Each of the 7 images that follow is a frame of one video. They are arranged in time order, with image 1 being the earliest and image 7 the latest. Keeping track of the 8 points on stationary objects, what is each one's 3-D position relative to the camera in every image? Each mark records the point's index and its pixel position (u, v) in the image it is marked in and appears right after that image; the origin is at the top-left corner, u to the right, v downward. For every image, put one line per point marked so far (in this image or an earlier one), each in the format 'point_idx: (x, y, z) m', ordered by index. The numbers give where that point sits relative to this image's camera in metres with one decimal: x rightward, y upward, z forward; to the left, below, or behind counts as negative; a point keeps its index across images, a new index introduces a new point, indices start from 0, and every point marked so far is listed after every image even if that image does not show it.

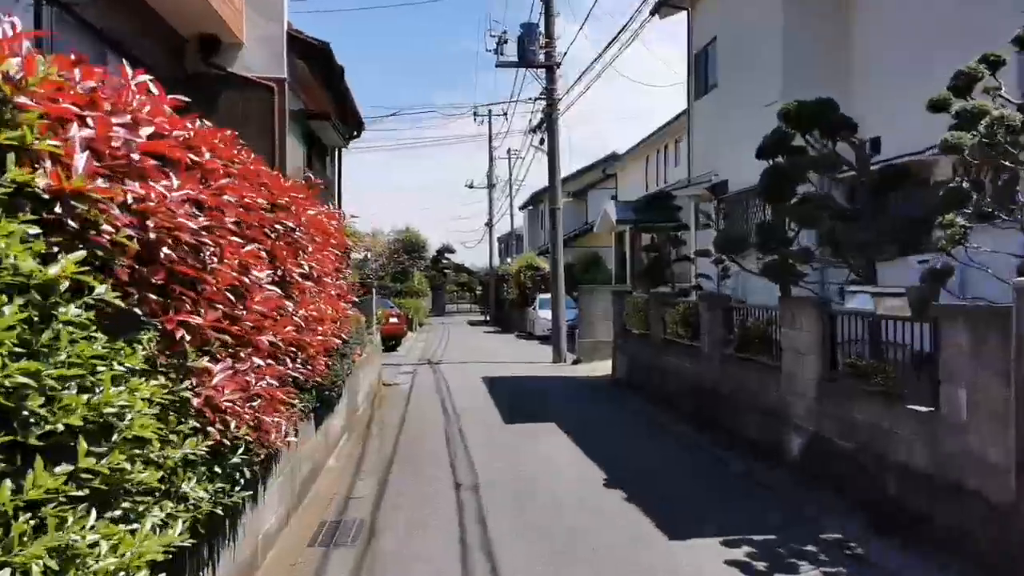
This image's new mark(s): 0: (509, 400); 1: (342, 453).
0: (-0.1, -1.9, +14.4) m
1: (-1.9, -1.8, +9.3) m
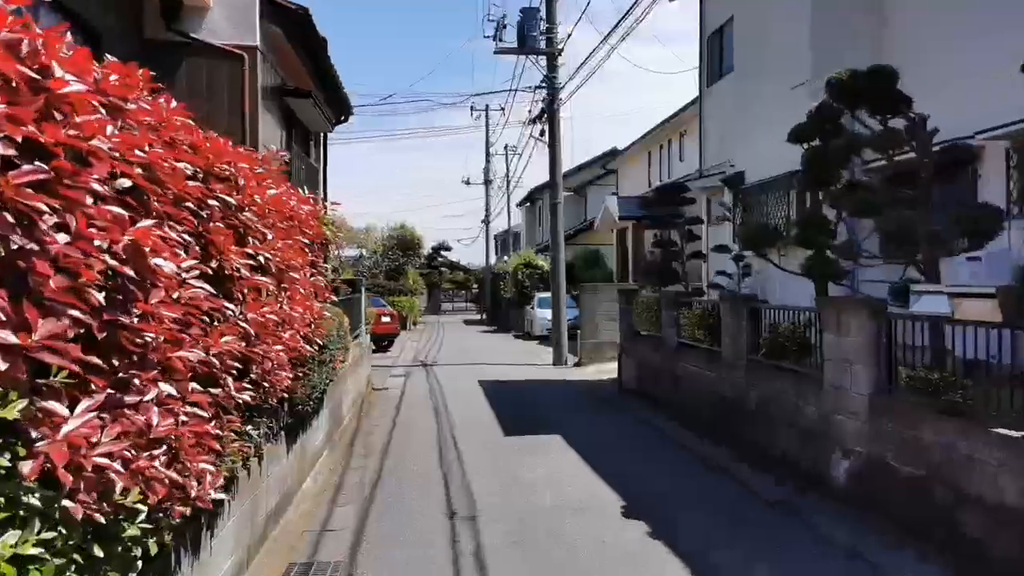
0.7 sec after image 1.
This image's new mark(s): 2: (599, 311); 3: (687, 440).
0: (-0.1, -1.9, +13.3) m
1: (-1.9, -1.8, +8.2) m
2: (+2.0, -0.6, +19.2) m
3: (+2.1, -1.8, +9.9) m
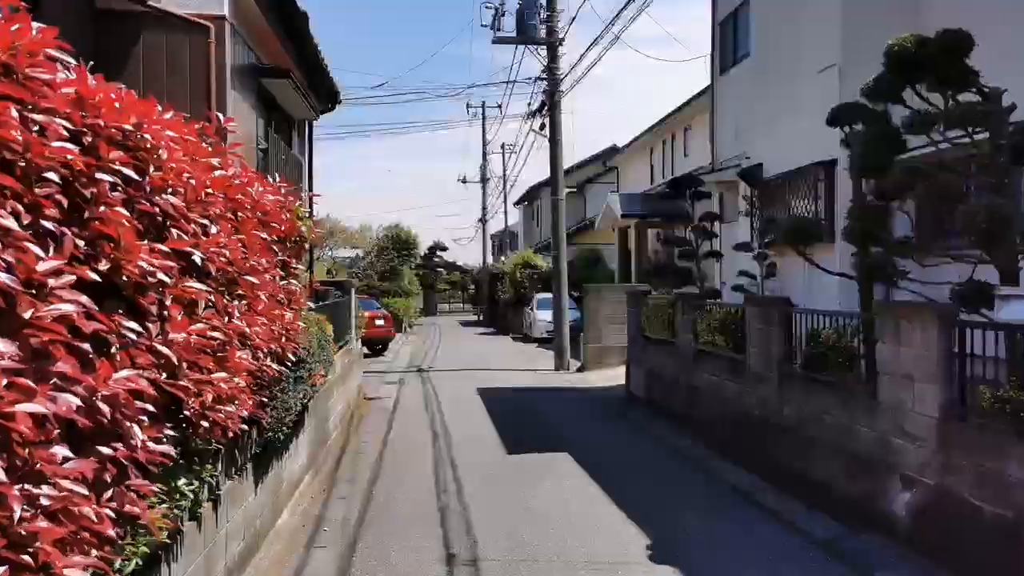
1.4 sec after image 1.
0: (-0.1, -1.9, +12.3) m
1: (-1.8, -1.8, +7.2) m
2: (+2.0, -0.6, +18.2) m
3: (+2.1, -1.8, +8.9) m
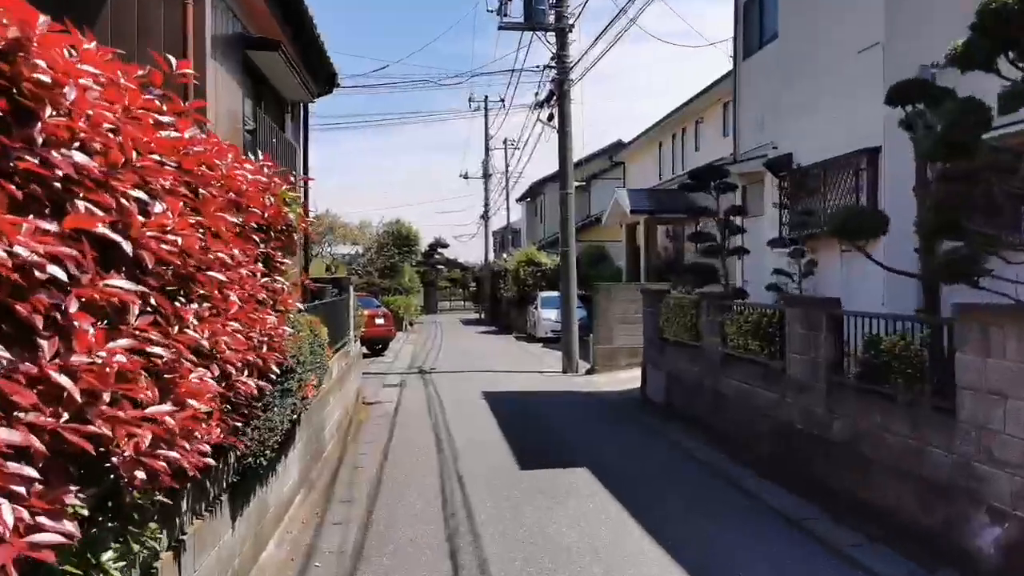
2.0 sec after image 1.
0: (+0.1, -1.9, +11.5) m
1: (-1.7, -1.8, +6.4) m
2: (+2.1, -0.5, +17.4) m
3: (+2.2, -1.8, +8.1) m
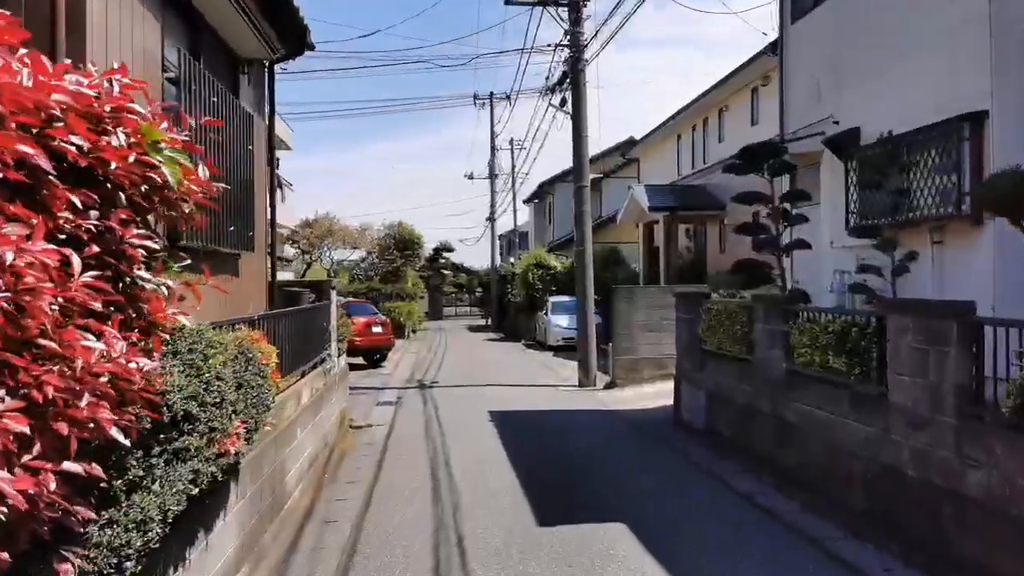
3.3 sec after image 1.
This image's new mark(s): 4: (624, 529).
0: (+0.2, -1.9, +9.6) m
1: (-1.6, -1.8, +4.5) m
2: (+2.3, -0.6, +15.5) m
3: (+2.3, -1.8, +6.2) m
4: (+0.9, -1.9, +6.5) m
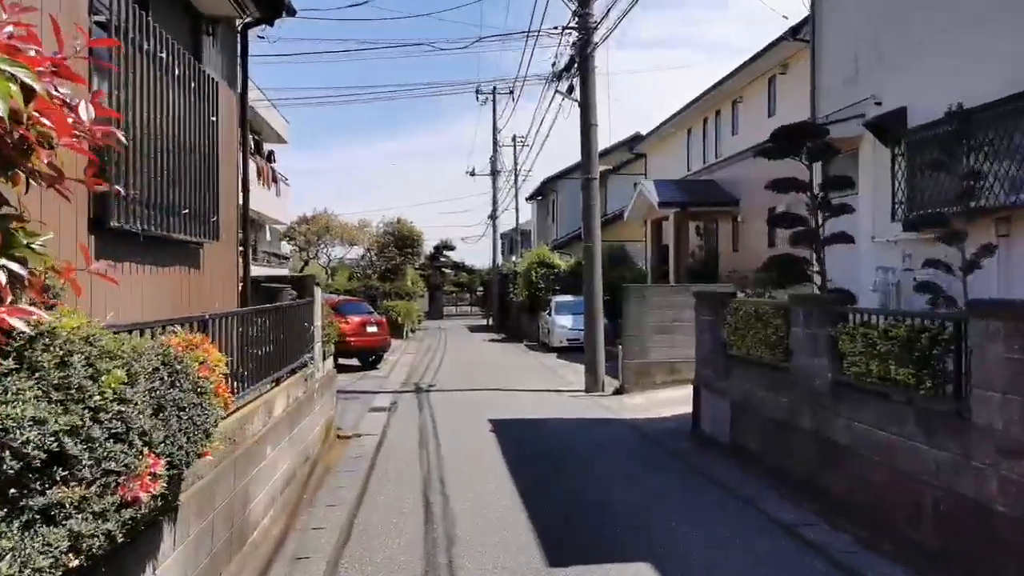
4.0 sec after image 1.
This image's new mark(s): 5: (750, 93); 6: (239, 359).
0: (+0.2, -1.9, +8.6) m
1: (-1.5, -1.8, +3.5) m
2: (+2.3, -0.6, +14.4) m
3: (+2.4, -1.8, +5.2) m
4: (+0.9, -1.8, +5.5) m
5: (+5.6, +4.6, +19.9) m
6: (-2.1, -0.5, +6.3) m
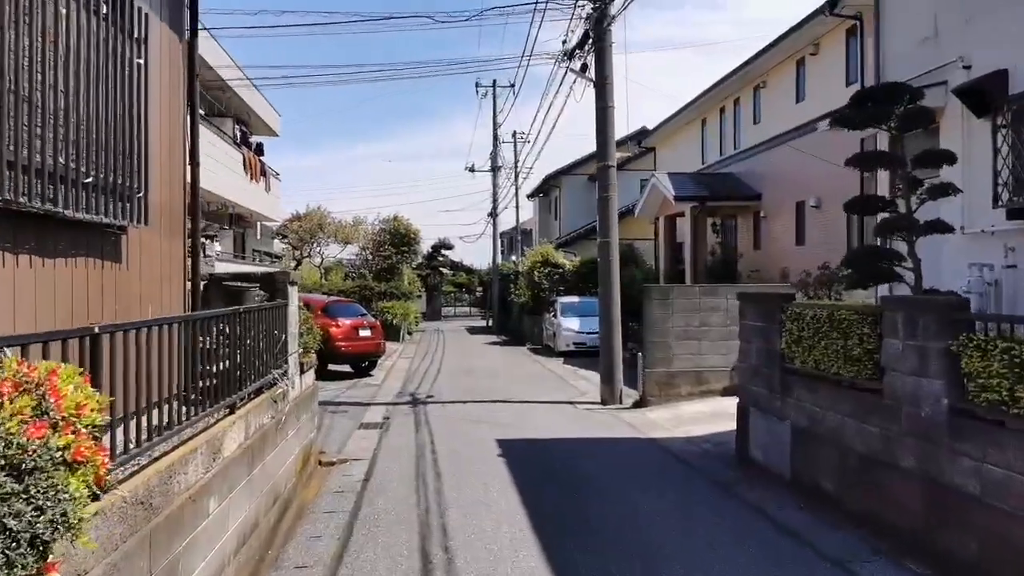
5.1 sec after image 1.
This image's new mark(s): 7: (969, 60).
0: (+0.4, -1.9, +7.0) m
1: (-1.4, -1.8, +1.9) m
2: (+2.5, -0.6, +12.9) m
3: (+2.5, -1.8, +3.6) m
4: (+1.0, -1.8, +4.0) m
5: (+5.7, +4.6, +18.4) m
6: (-1.9, -0.5, +4.8) m
7: (+4.1, +2.1, +7.5) m
